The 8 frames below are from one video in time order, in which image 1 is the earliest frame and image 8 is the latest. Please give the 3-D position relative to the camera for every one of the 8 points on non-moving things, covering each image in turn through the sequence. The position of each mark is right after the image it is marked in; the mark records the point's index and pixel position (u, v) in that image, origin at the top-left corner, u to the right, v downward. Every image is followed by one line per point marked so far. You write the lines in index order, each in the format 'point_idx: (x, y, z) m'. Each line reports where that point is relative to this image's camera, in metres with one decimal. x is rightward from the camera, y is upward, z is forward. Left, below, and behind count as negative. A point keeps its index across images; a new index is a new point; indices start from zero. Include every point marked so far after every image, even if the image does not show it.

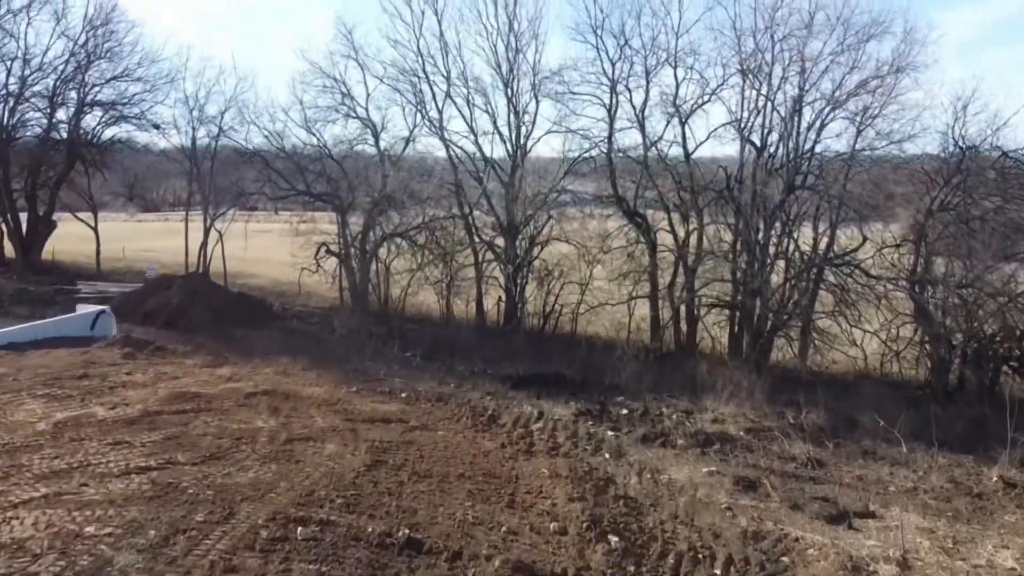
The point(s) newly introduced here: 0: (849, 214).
0: (+6.8, +1.5, +16.7) m
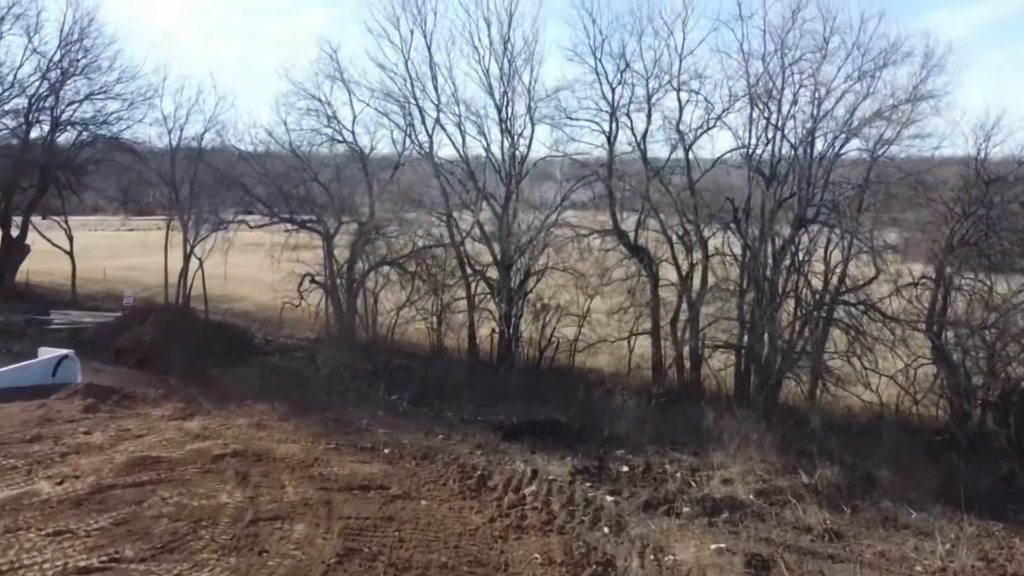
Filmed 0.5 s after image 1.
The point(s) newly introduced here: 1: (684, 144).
0: (+6.7, +0.7, +15.7) m
1: (+3.6, +3.0, +16.9) m
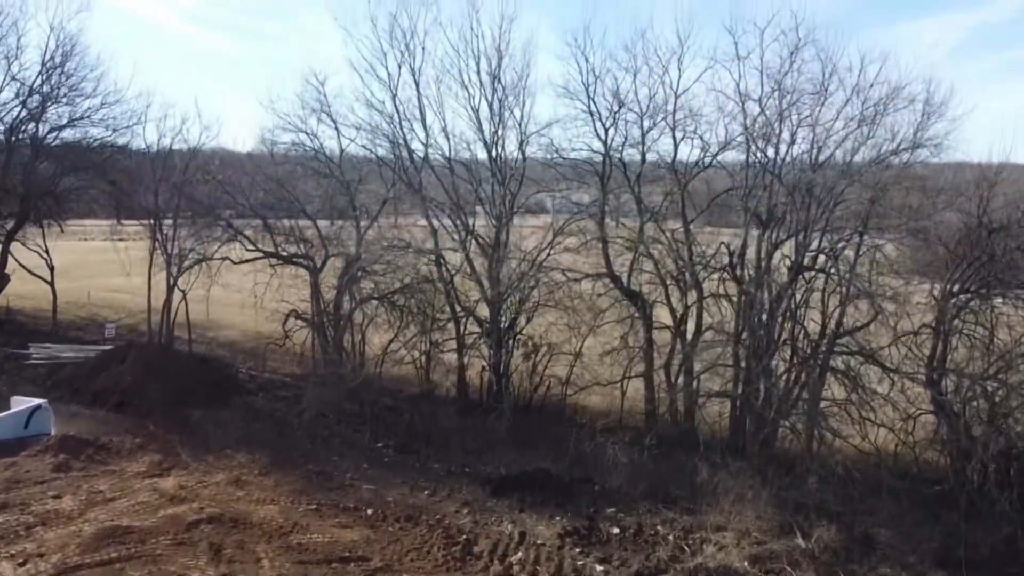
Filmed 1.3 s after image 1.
0: (+6.5, -0.2, +15.3) m
1: (+3.4, +2.1, +16.5) m
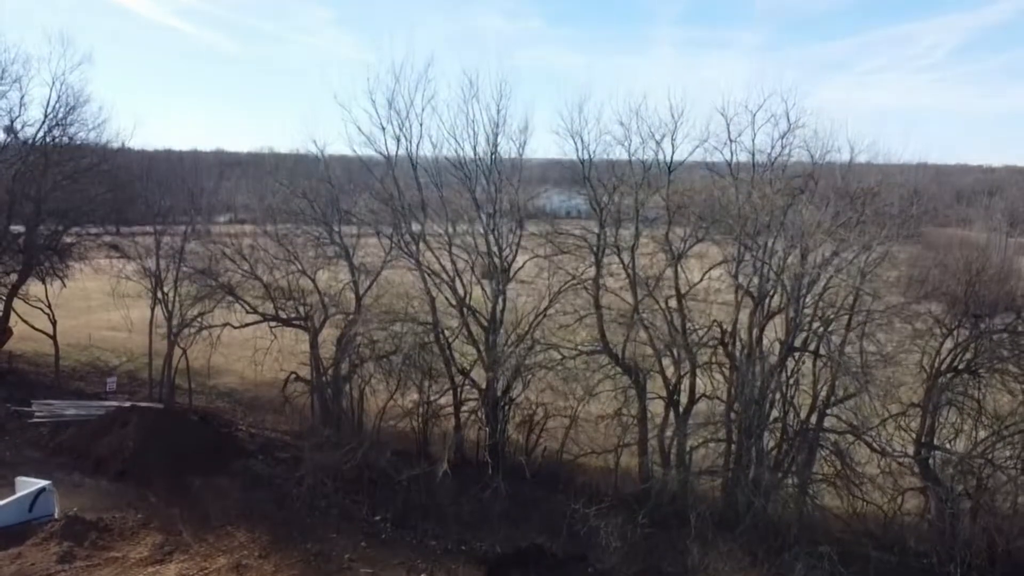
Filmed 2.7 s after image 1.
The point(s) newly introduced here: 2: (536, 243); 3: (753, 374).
0: (+6.4, -1.7, +15.6) m
1: (+3.3, +0.6, +16.8) m
2: (+0.5, +1.0, +18.0) m
3: (+4.7, -1.7, +16.1) m
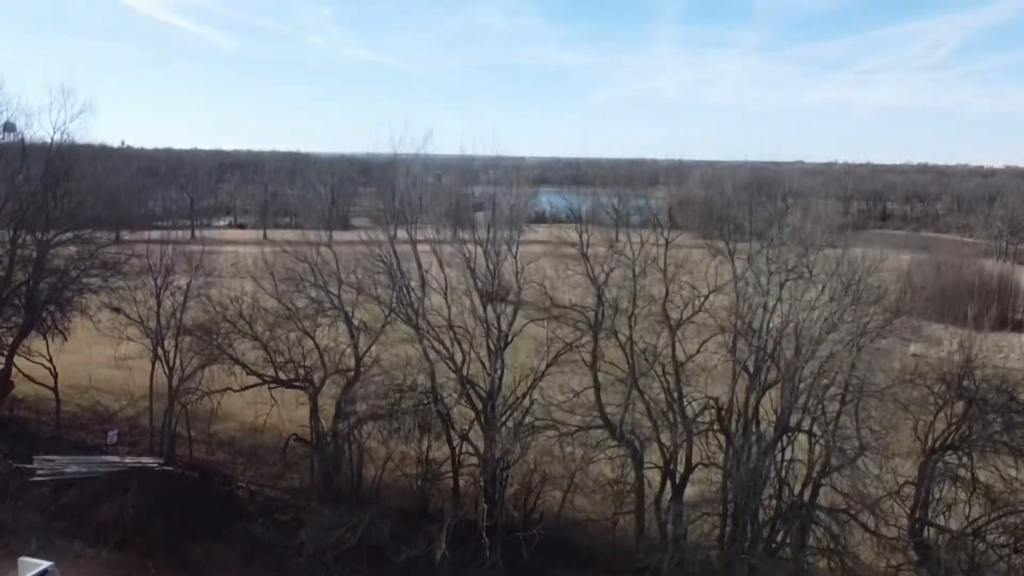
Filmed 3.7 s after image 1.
0: (+6.4, -3.2, +15.7) m
1: (+3.3, -0.9, +16.9) m
2: (+0.5, -0.5, +18.2) m
3: (+4.6, -3.1, +16.2) m
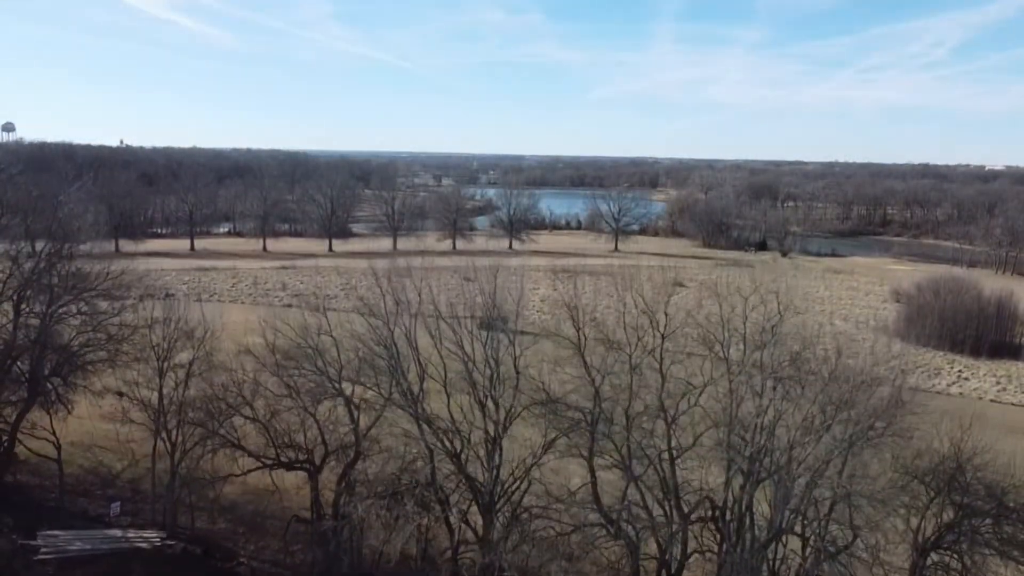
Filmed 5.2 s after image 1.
0: (+6.3, -5.2, +16.0) m
1: (+3.2, -2.9, +17.2) m
2: (+0.4, -2.4, +18.4) m
3: (+4.6, -5.1, +16.5) m
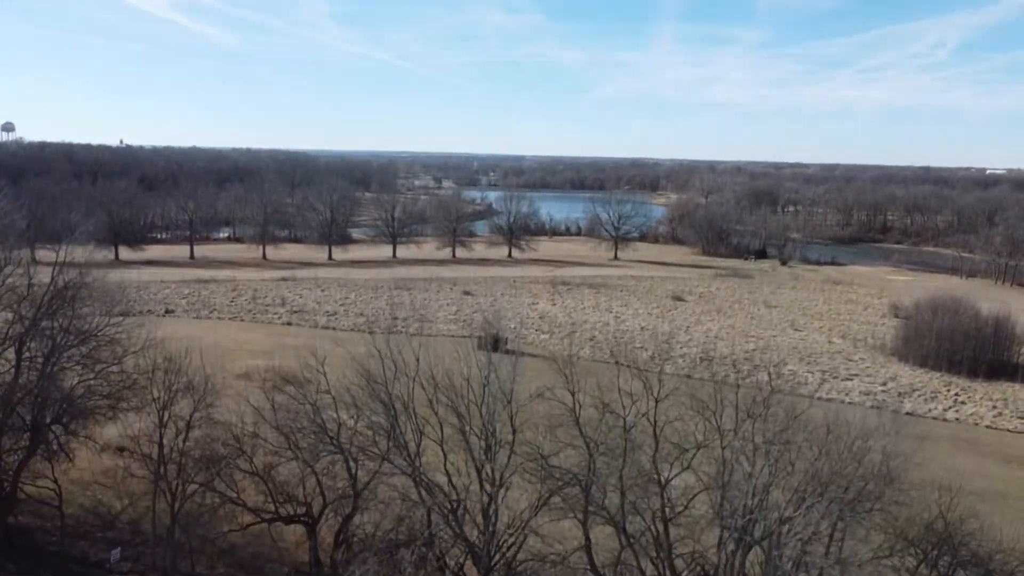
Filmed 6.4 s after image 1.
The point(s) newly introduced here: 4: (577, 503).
0: (+6.2, -6.6, +16.2) m
1: (+3.1, -4.2, +17.4) m
2: (+0.3, -3.8, +18.6) m
3: (+4.5, -6.5, +16.7) m
4: (+1.4, -4.6, +17.9) m
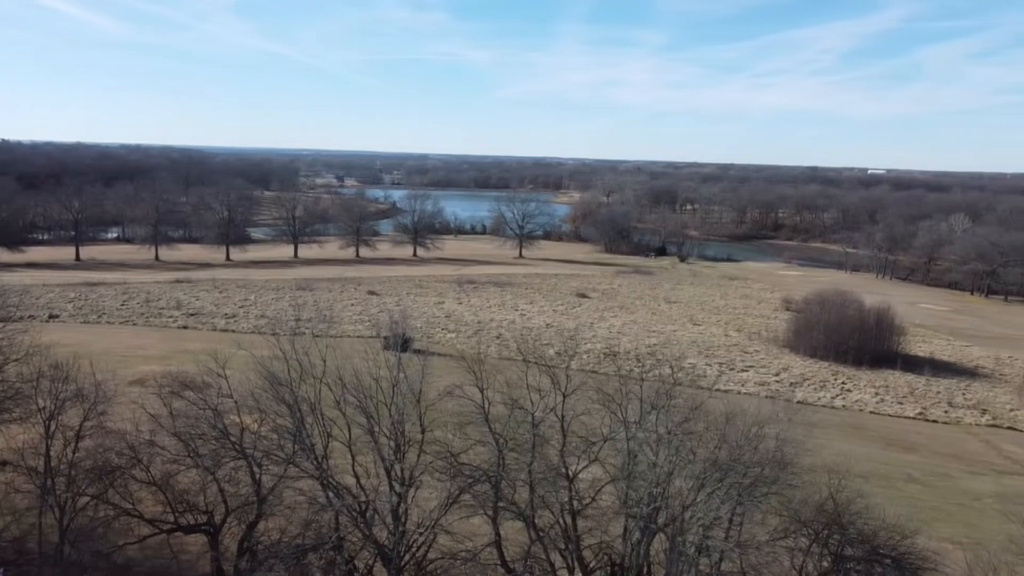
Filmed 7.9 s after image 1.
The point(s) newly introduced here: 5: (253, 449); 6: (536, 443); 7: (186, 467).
0: (+4.4, -6.4, +16.9) m
1: (+1.2, -4.2, +17.7) m
2: (-1.7, -3.8, +18.6) m
3: (+2.7, -6.4, +17.1) m
4: (-0.6, -4.6, +18.0) m
5: (-6.1, -3.6, +19.4) m
6: (+0.5, -3.2, +17.8) m
7: (-7.6, -4.0, +19.2) m
